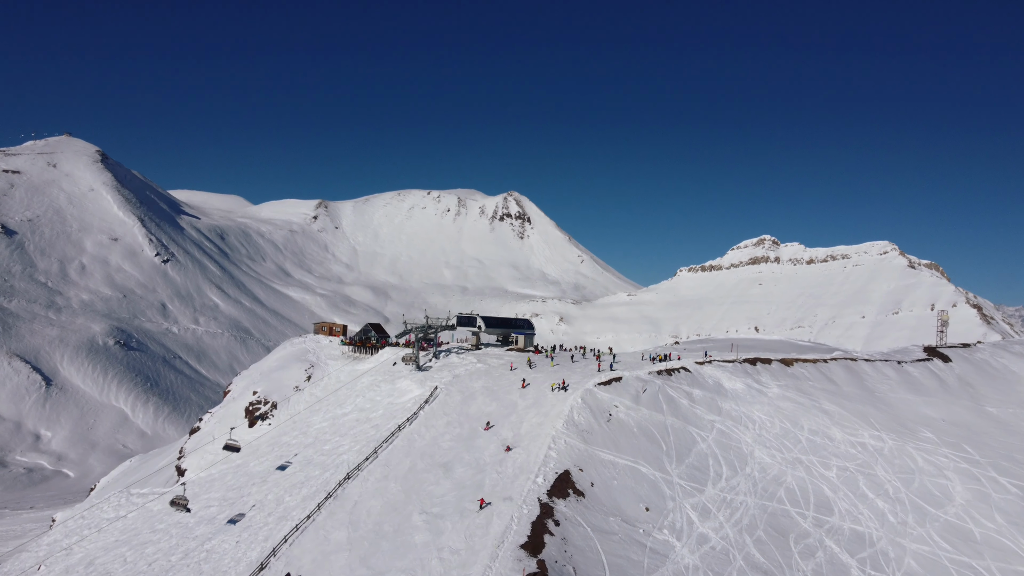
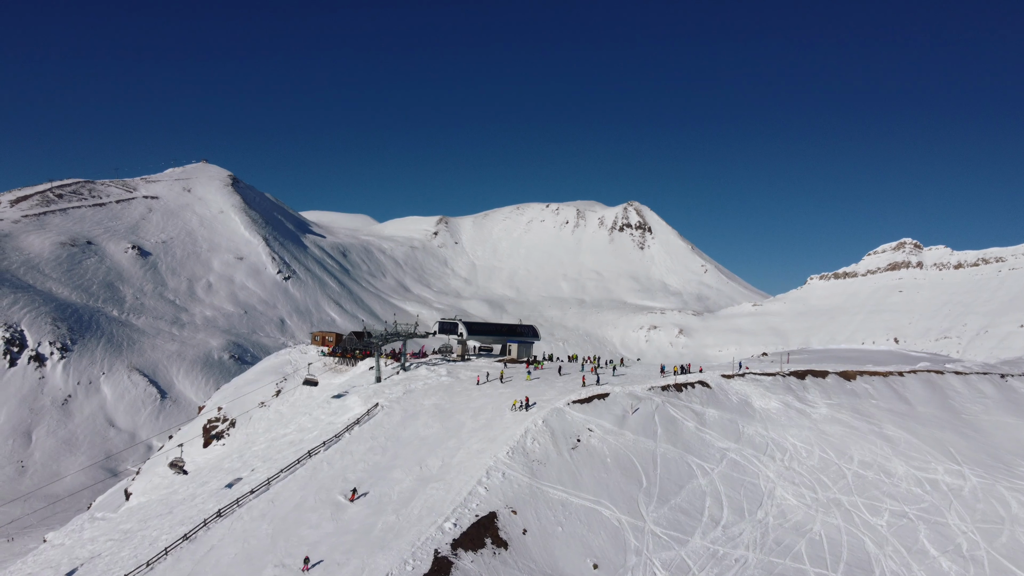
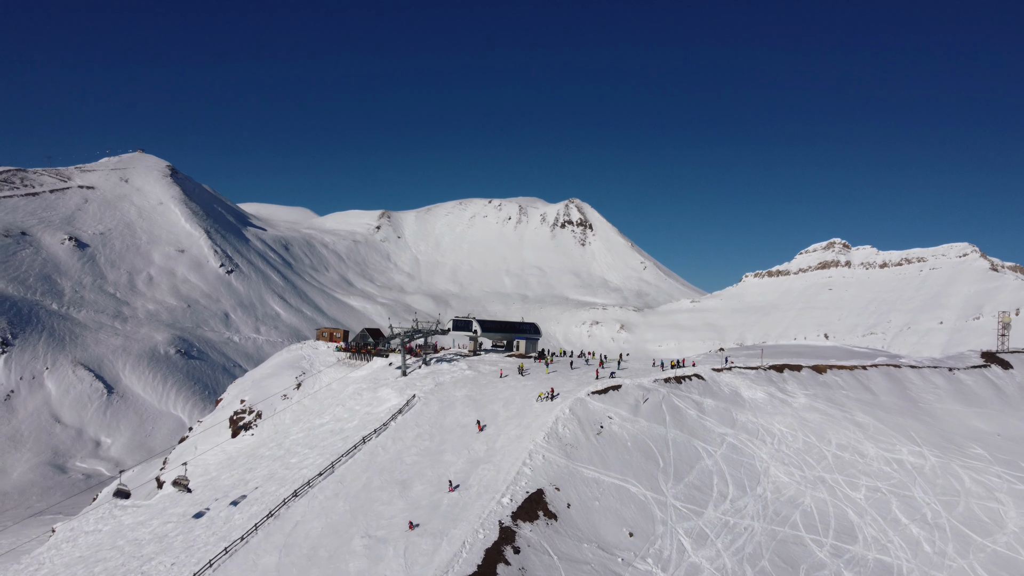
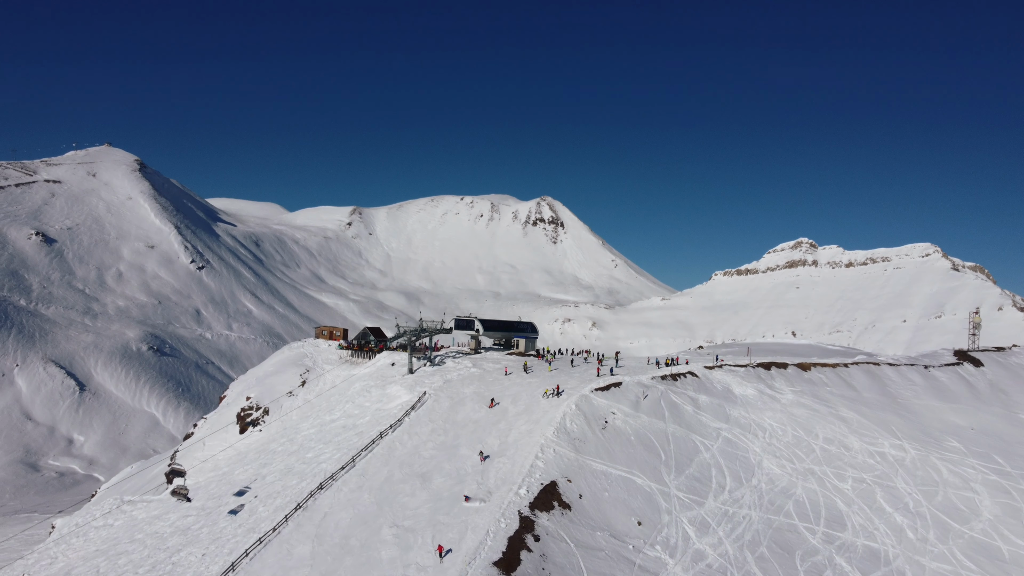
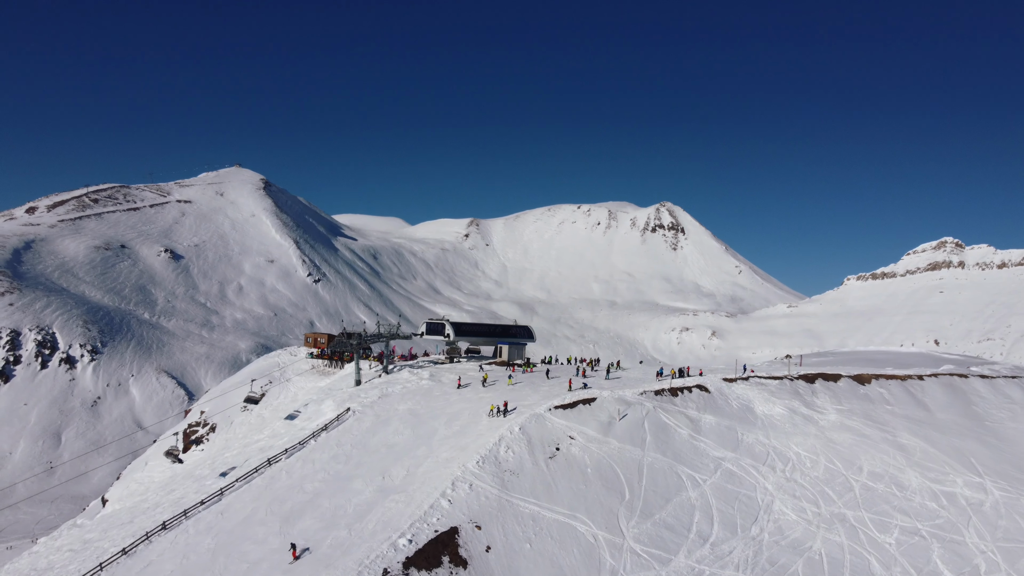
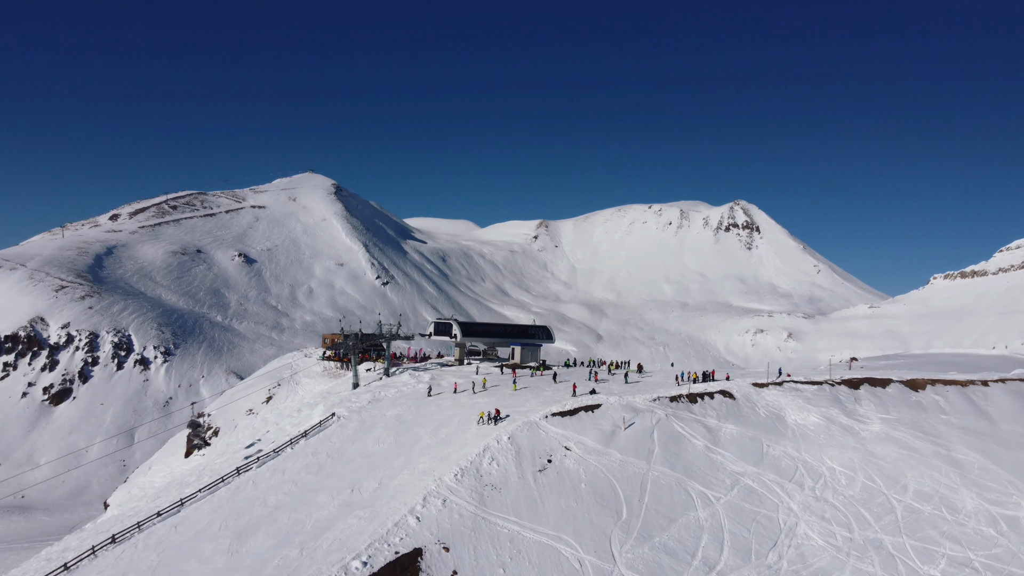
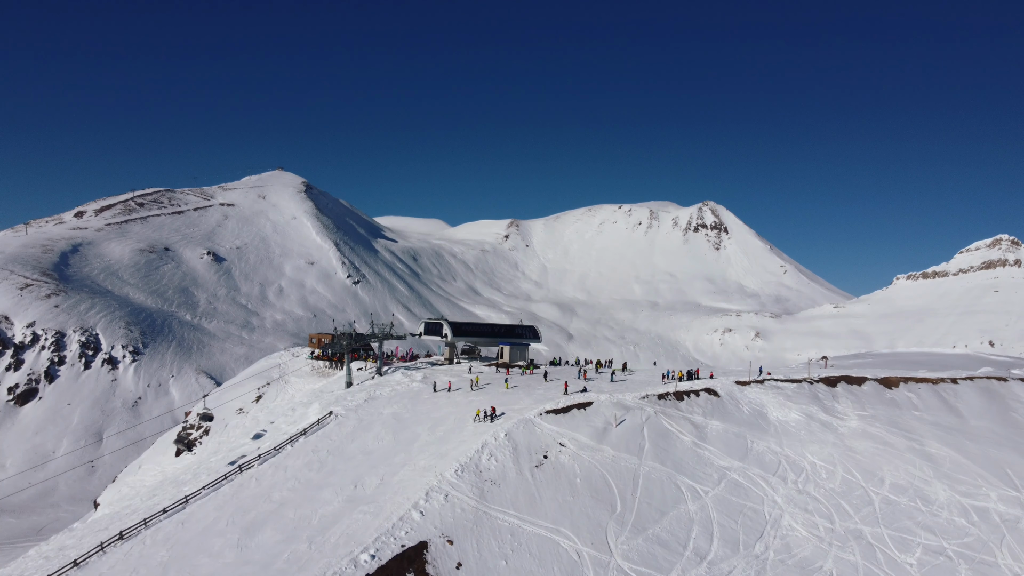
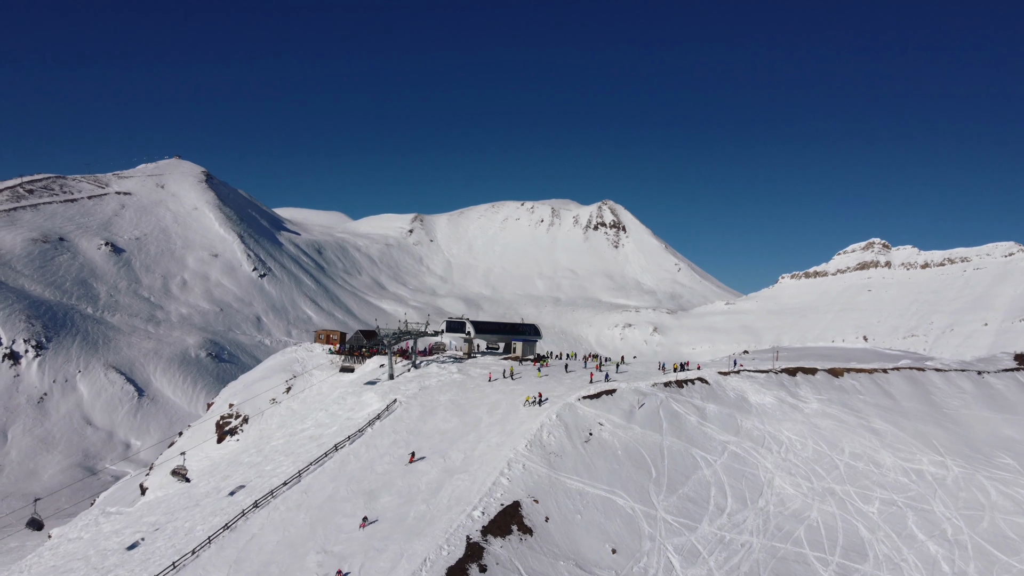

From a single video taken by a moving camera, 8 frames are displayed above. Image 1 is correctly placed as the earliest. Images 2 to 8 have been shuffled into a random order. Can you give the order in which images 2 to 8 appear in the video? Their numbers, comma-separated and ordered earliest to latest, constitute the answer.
4, 3, 8, 2, 5, 7, 6
